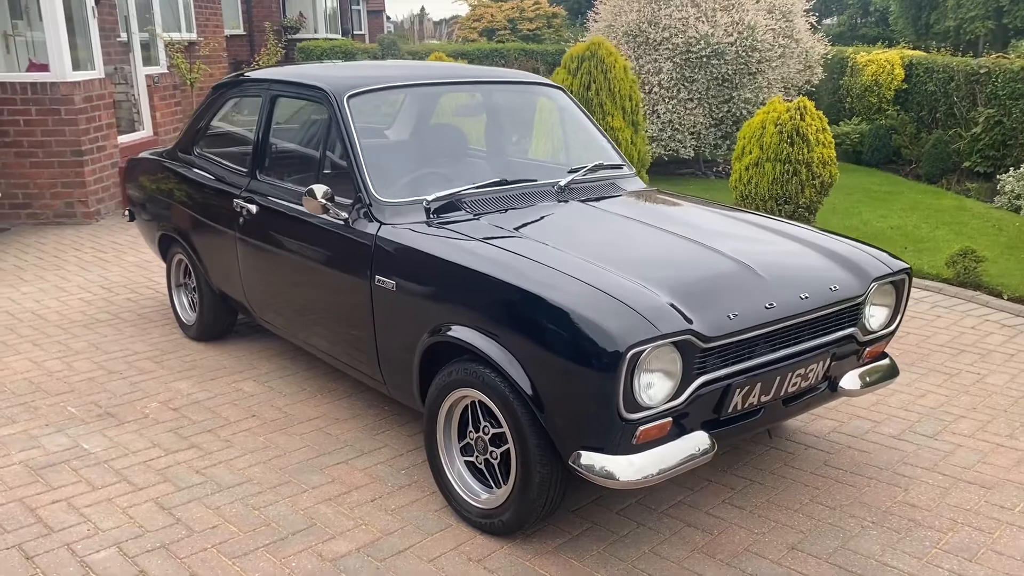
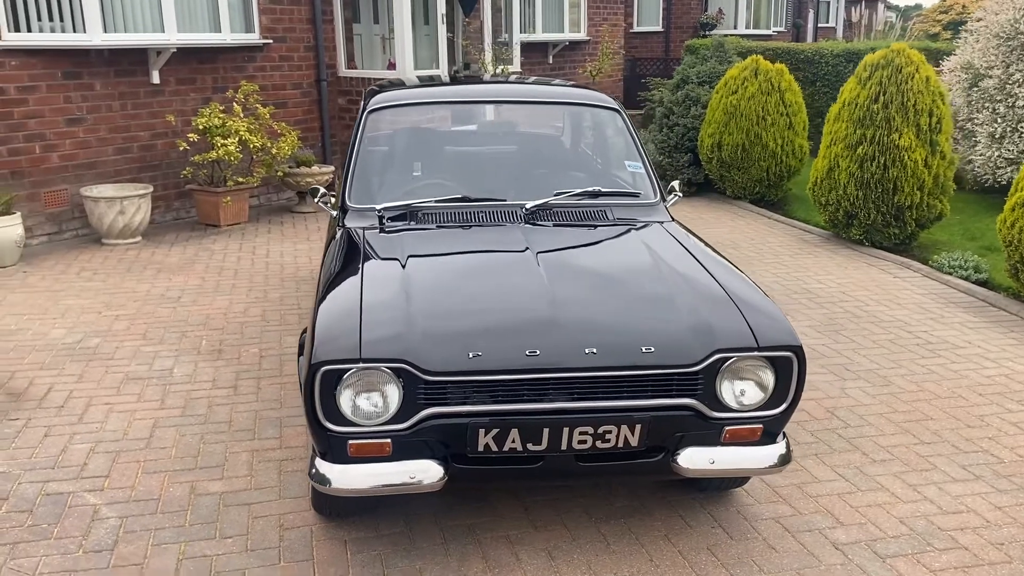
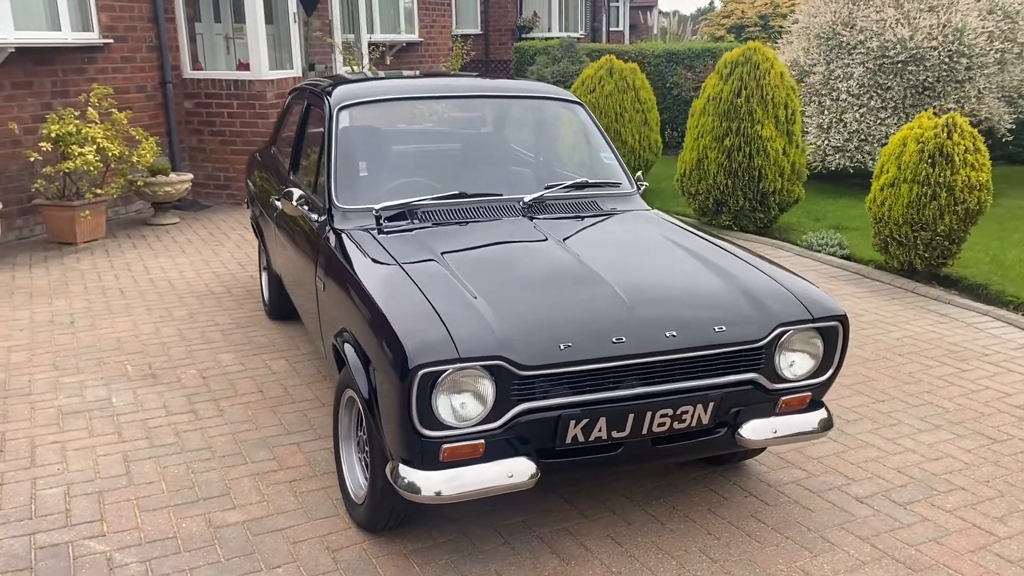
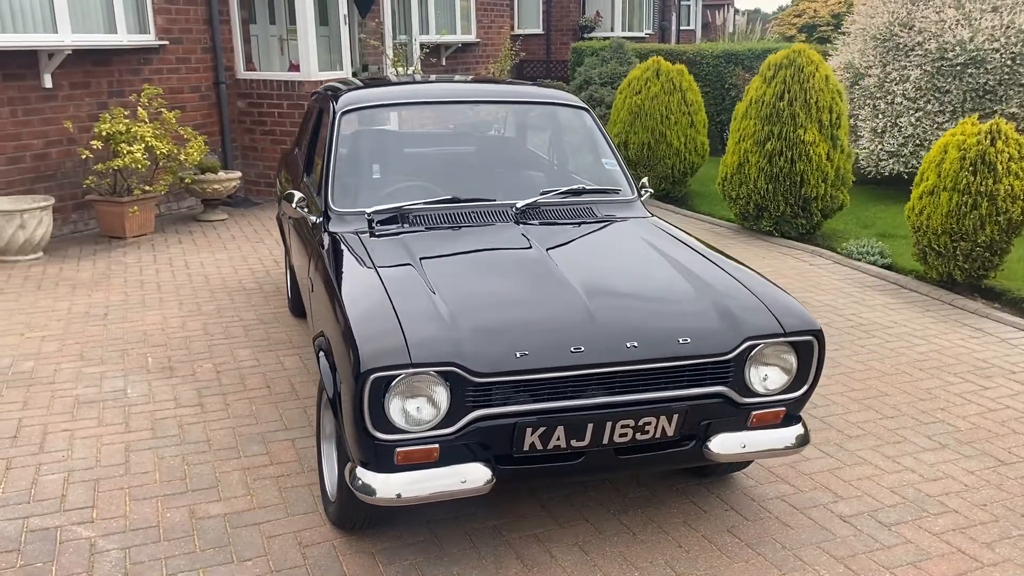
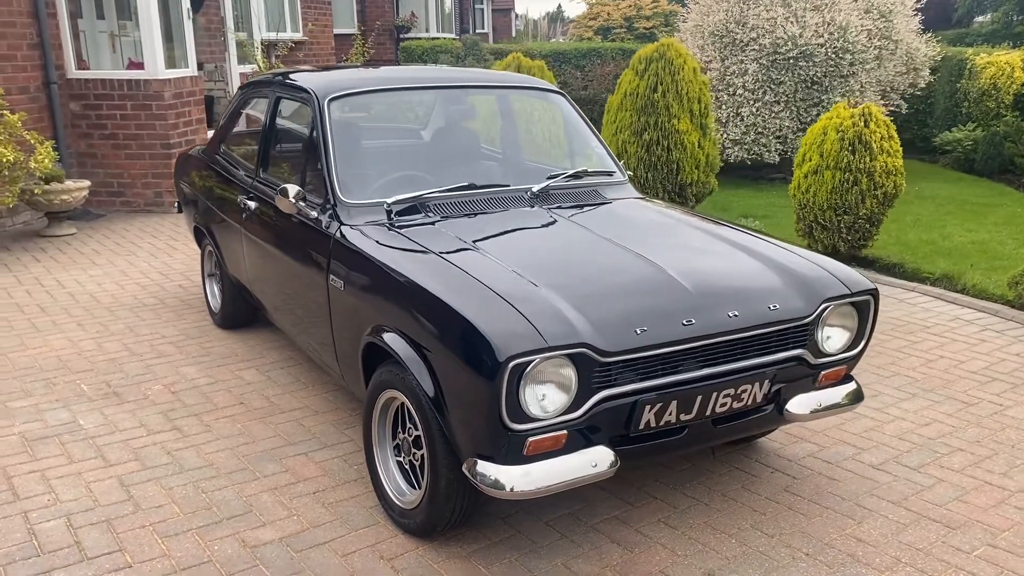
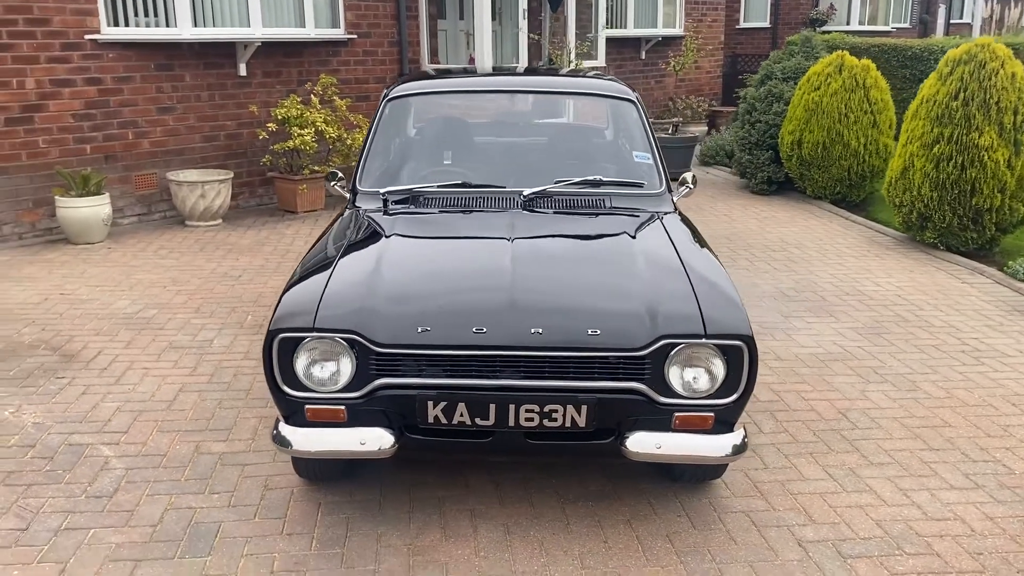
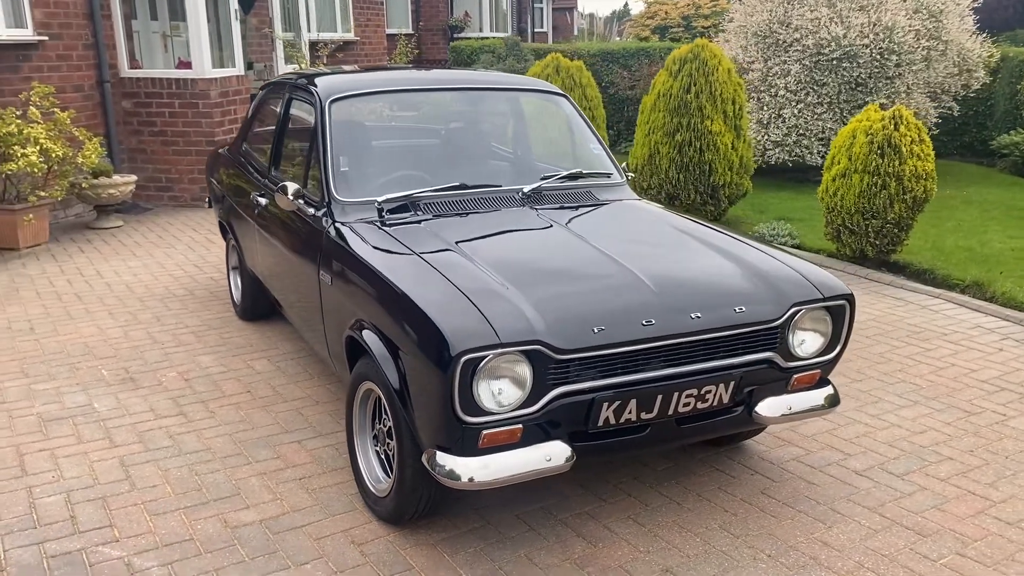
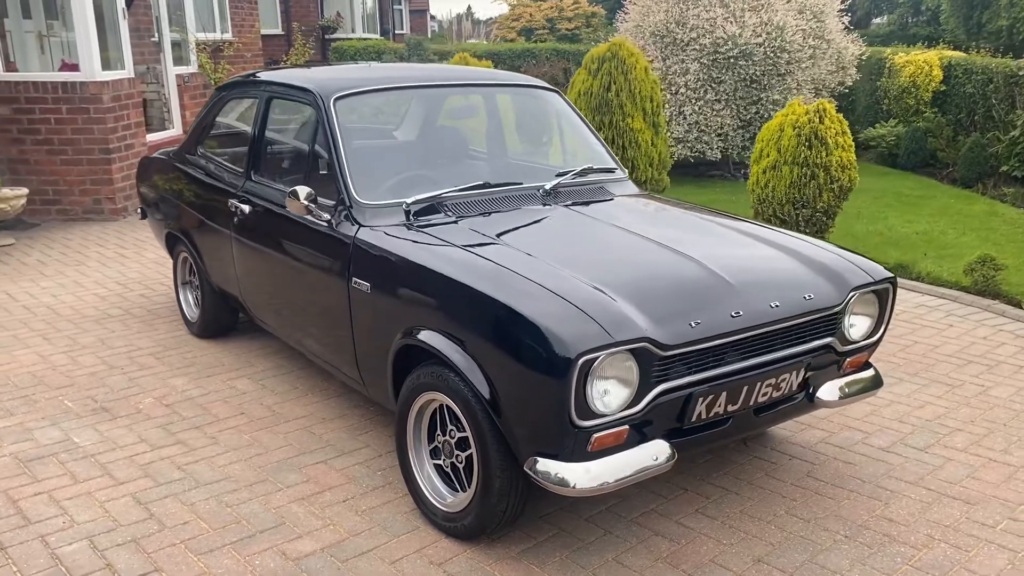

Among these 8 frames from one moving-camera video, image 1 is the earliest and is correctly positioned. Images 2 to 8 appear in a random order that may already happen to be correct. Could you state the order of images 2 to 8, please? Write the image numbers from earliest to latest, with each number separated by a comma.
8, 5, 7, 3, 4, 2, 6
